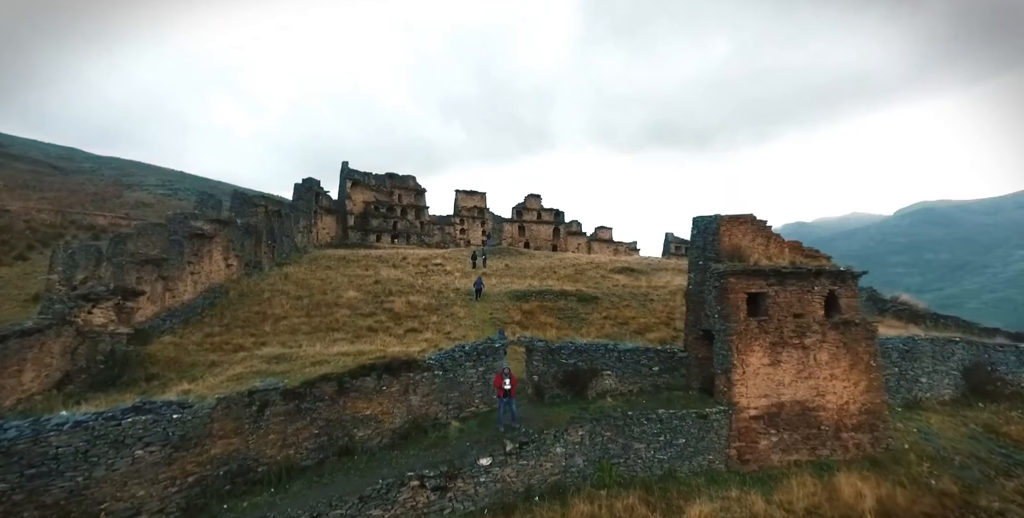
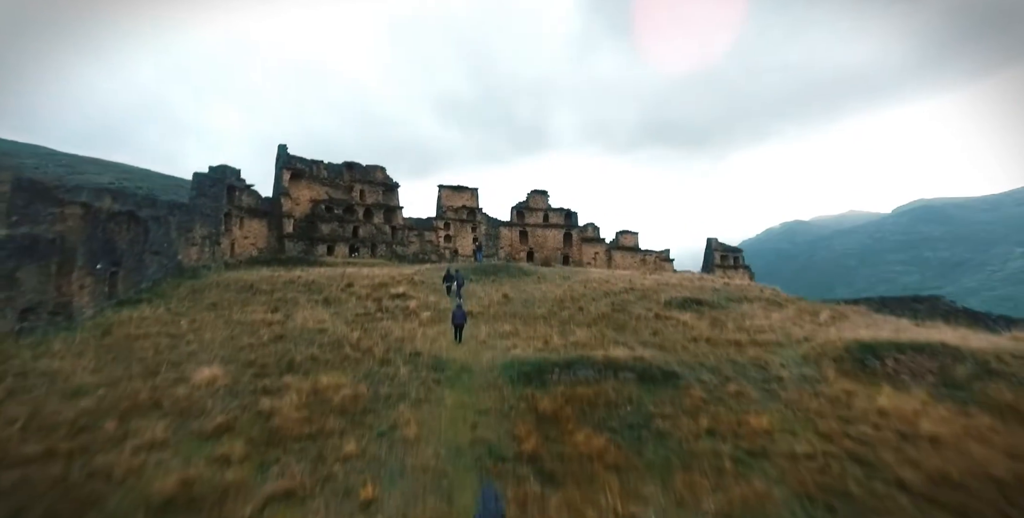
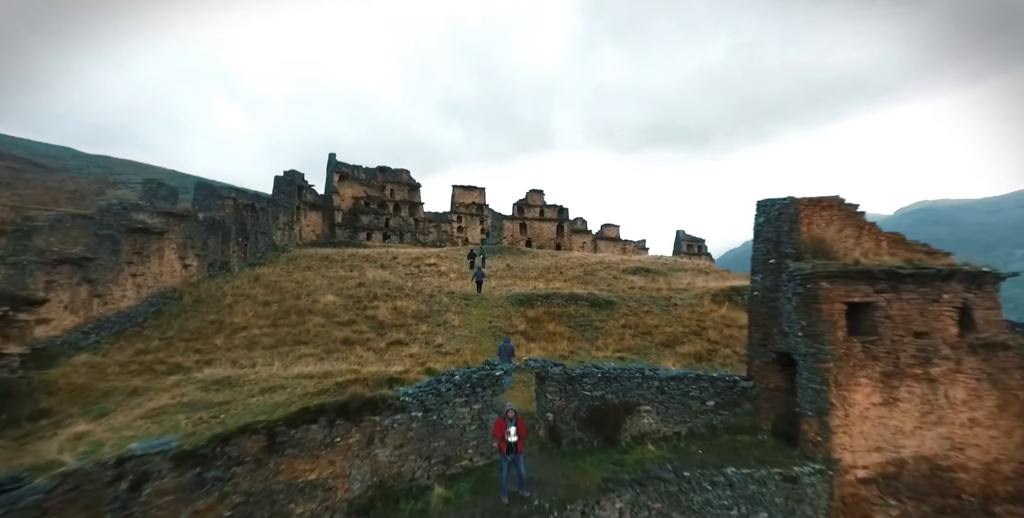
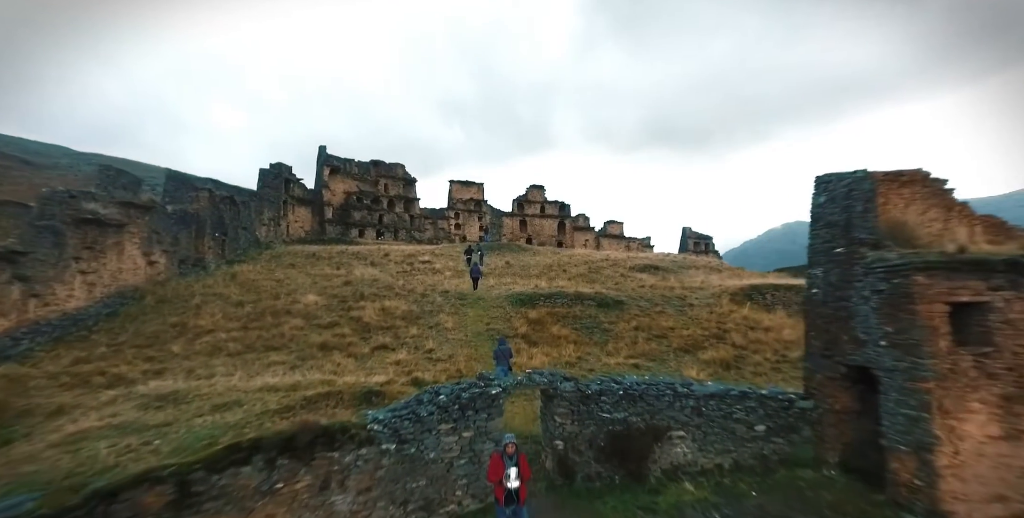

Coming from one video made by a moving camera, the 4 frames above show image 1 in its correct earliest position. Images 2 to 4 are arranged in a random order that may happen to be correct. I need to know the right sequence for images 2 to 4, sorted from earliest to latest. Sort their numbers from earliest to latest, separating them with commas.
3, 4, 2
